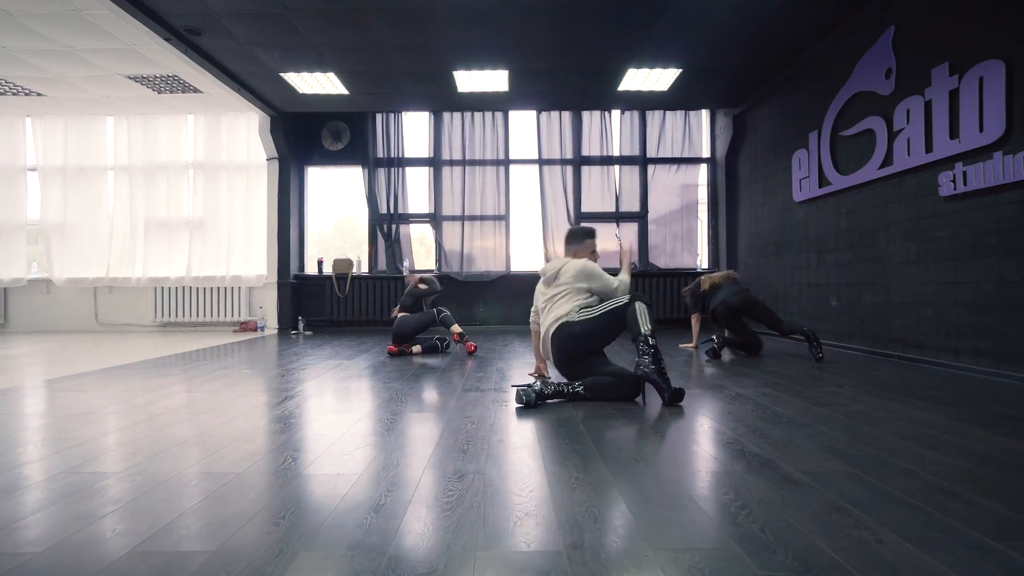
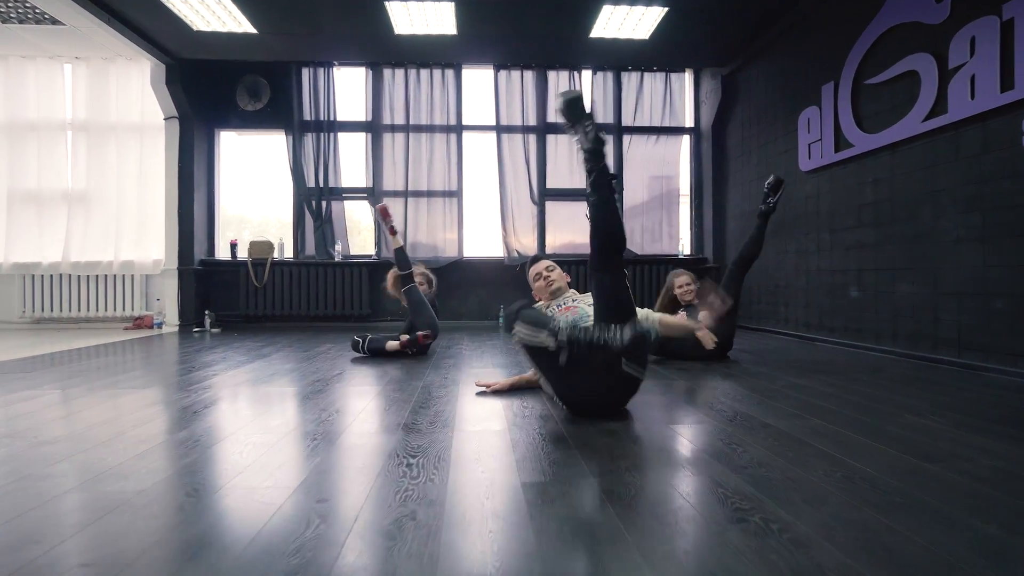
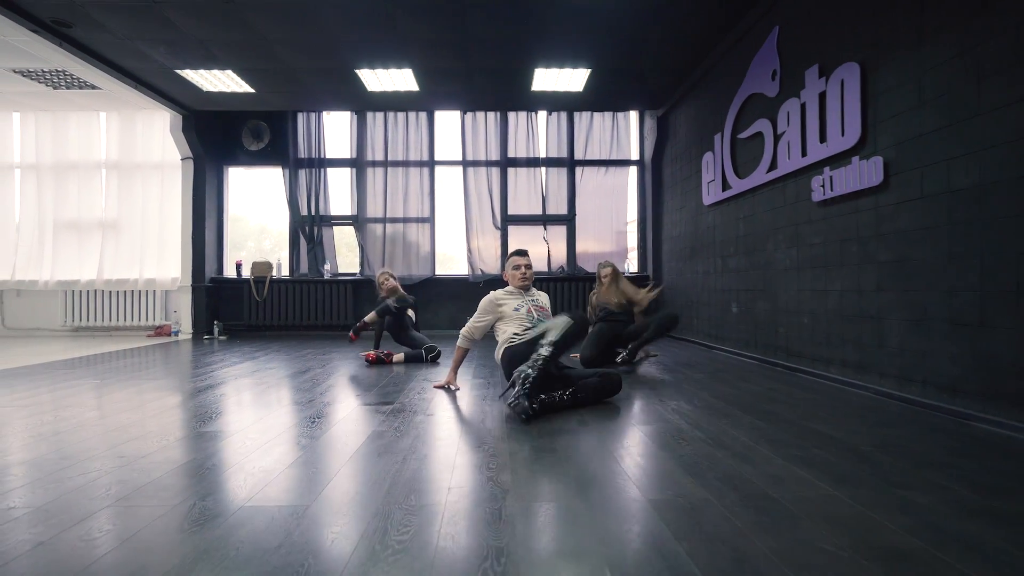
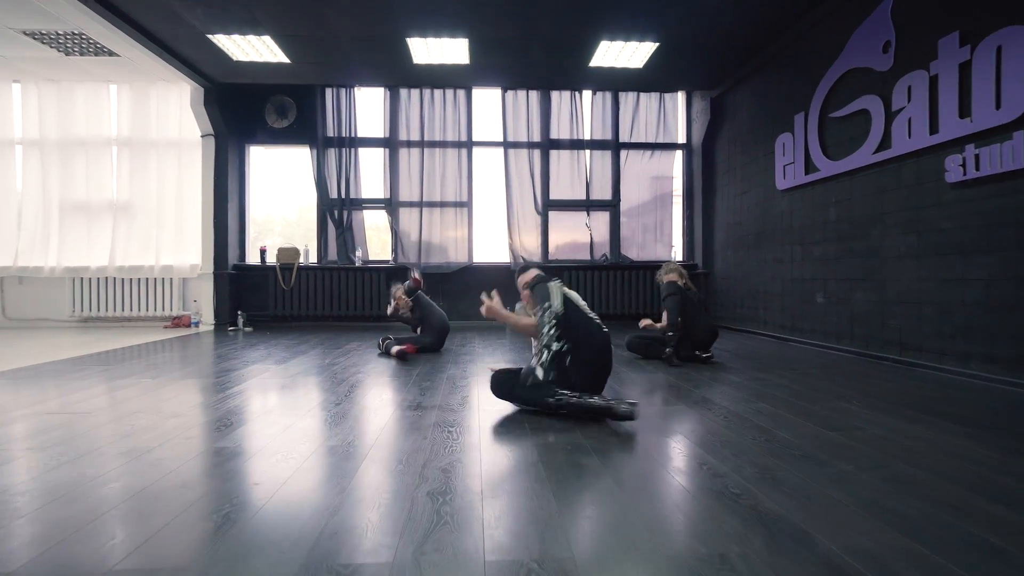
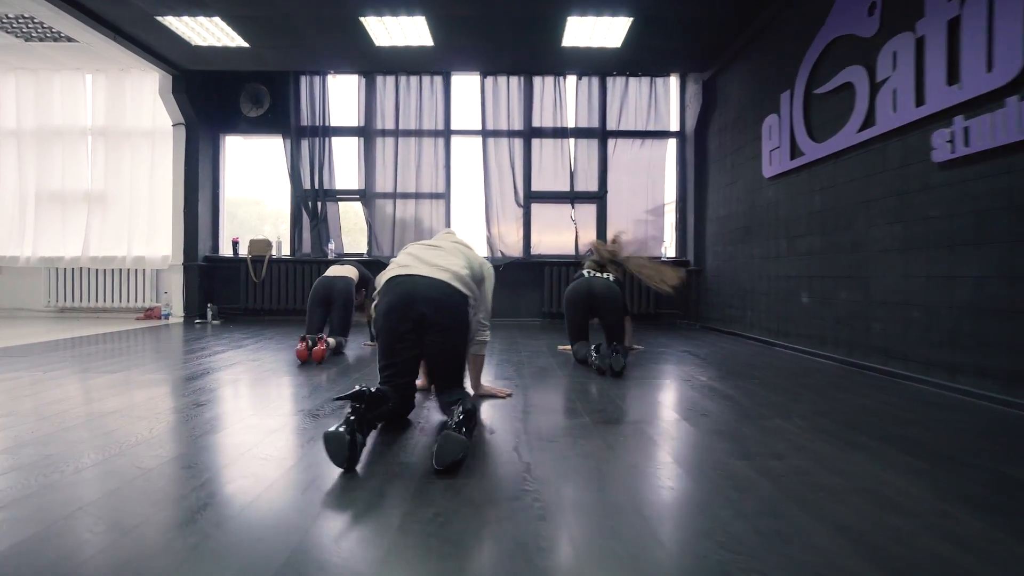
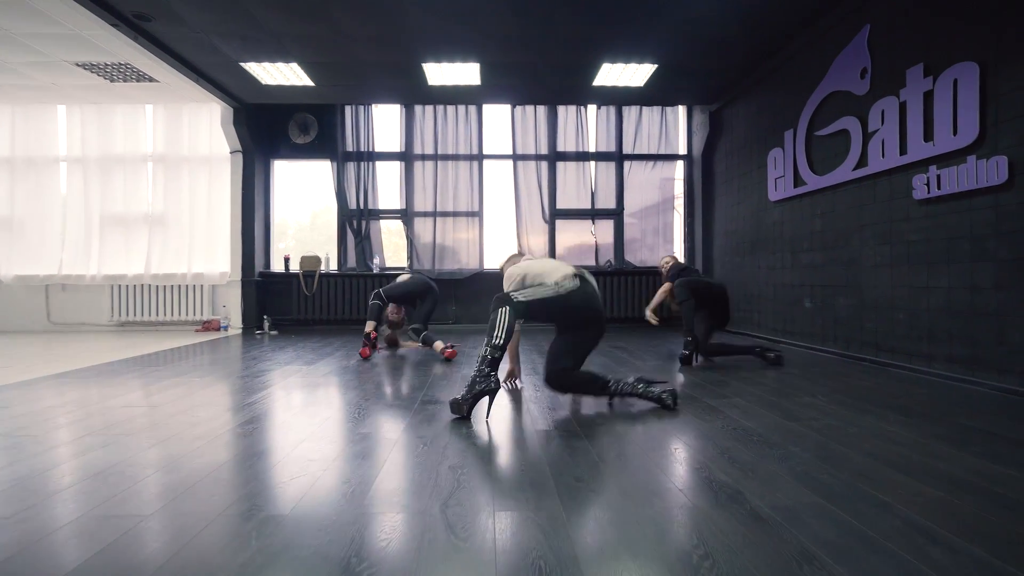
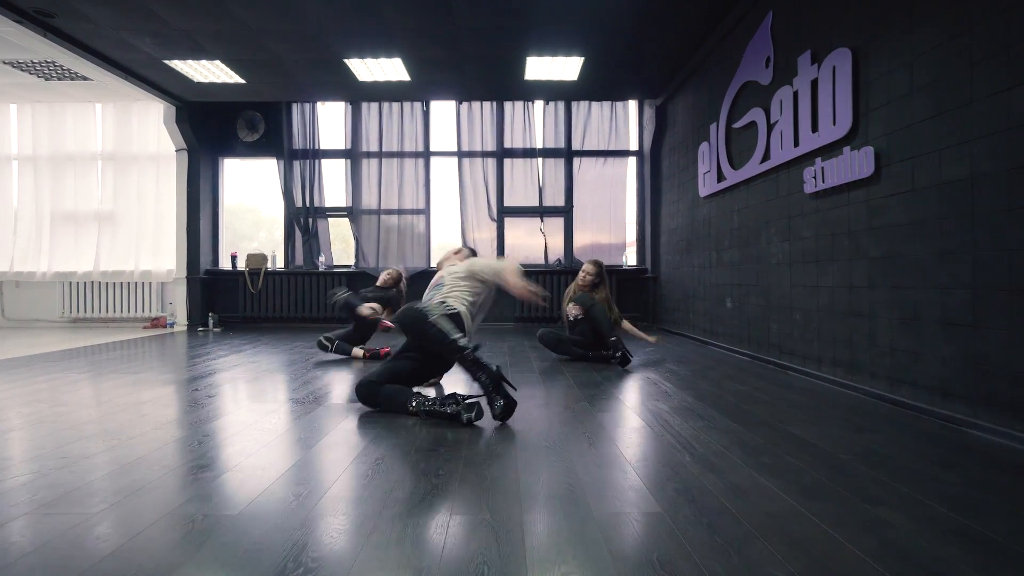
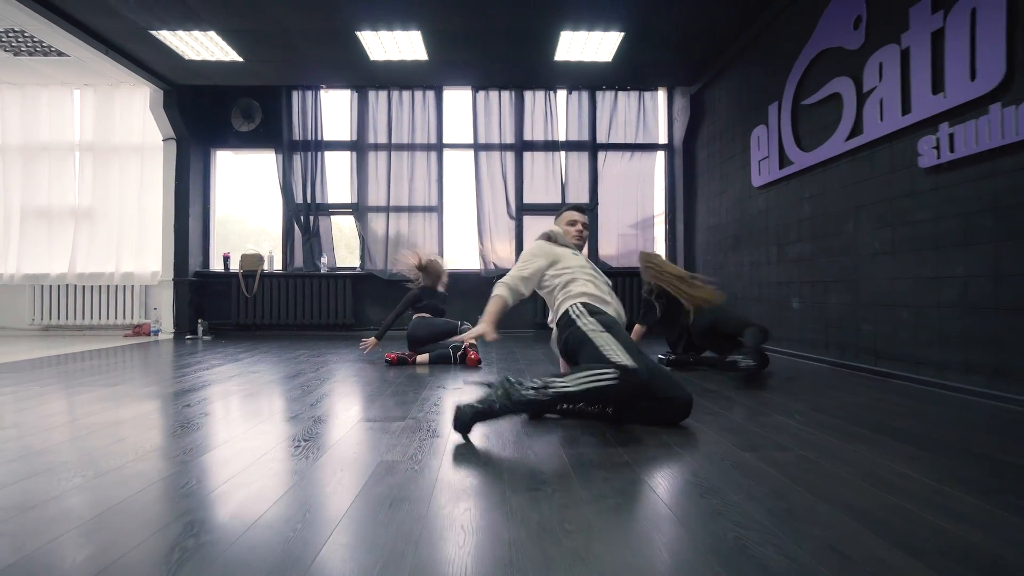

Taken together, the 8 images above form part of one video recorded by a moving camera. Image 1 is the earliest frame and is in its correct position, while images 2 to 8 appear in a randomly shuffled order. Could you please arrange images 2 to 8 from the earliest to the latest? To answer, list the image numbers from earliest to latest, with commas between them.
6, 4, 2, 8, 3, 7, 5
